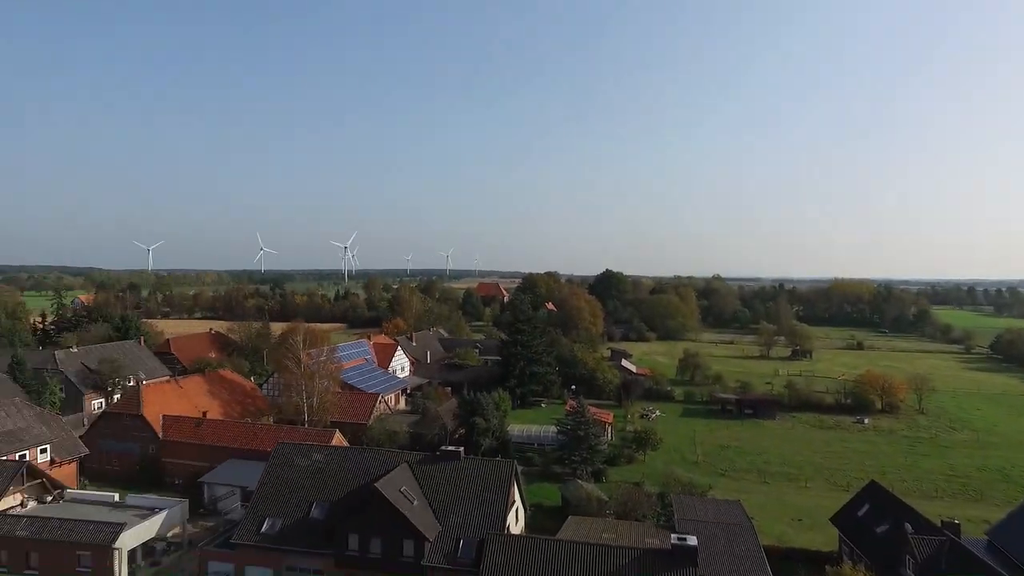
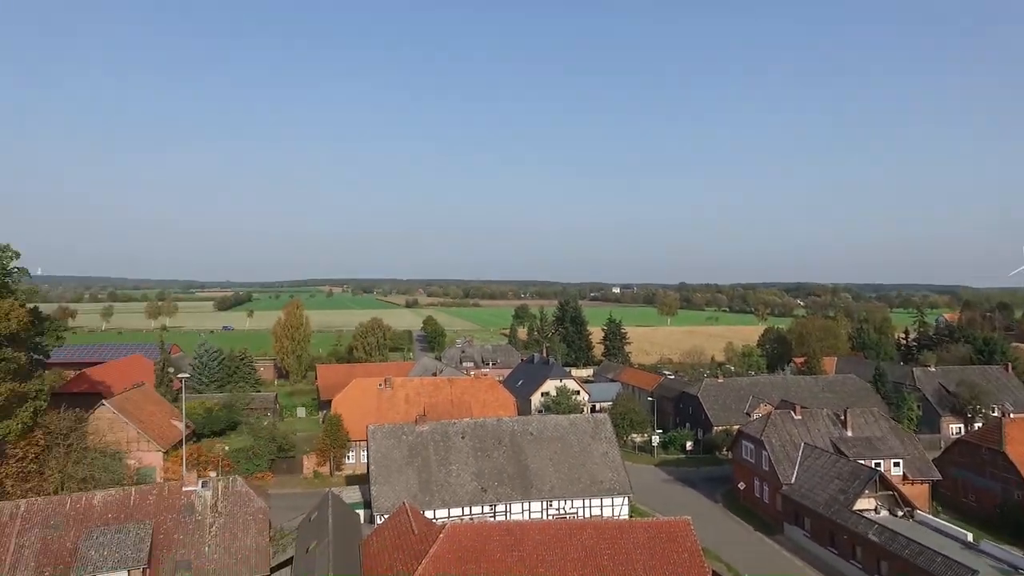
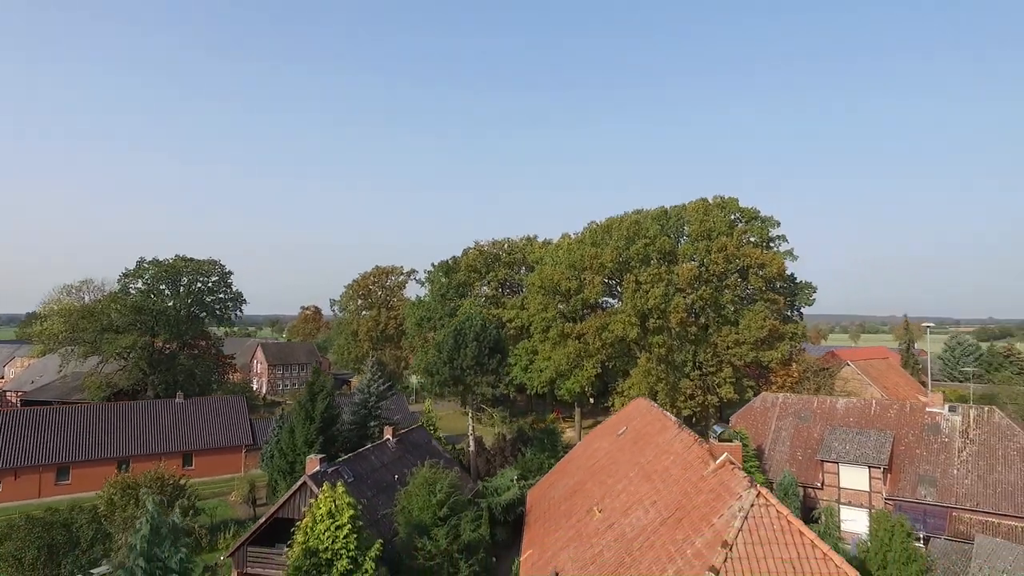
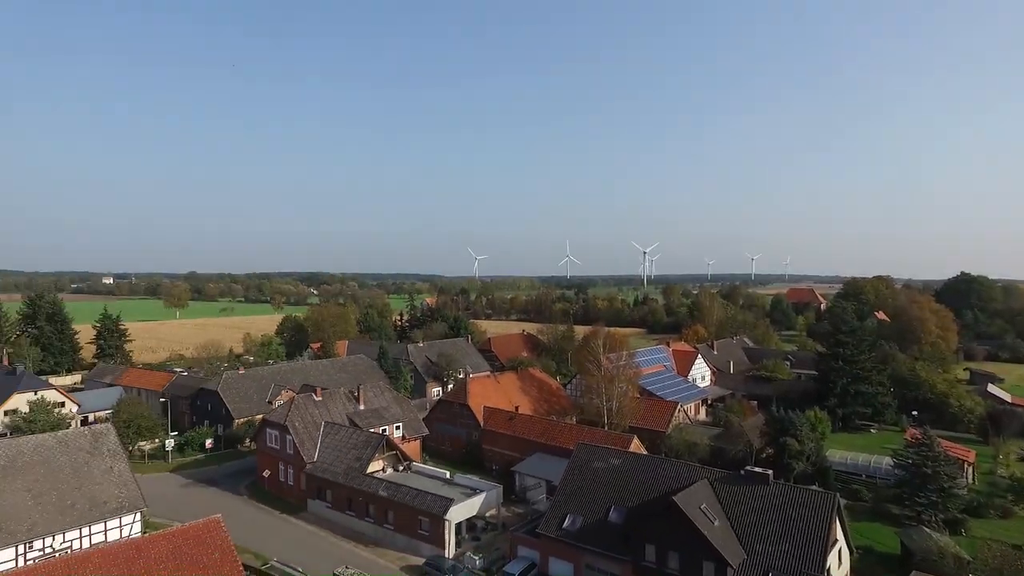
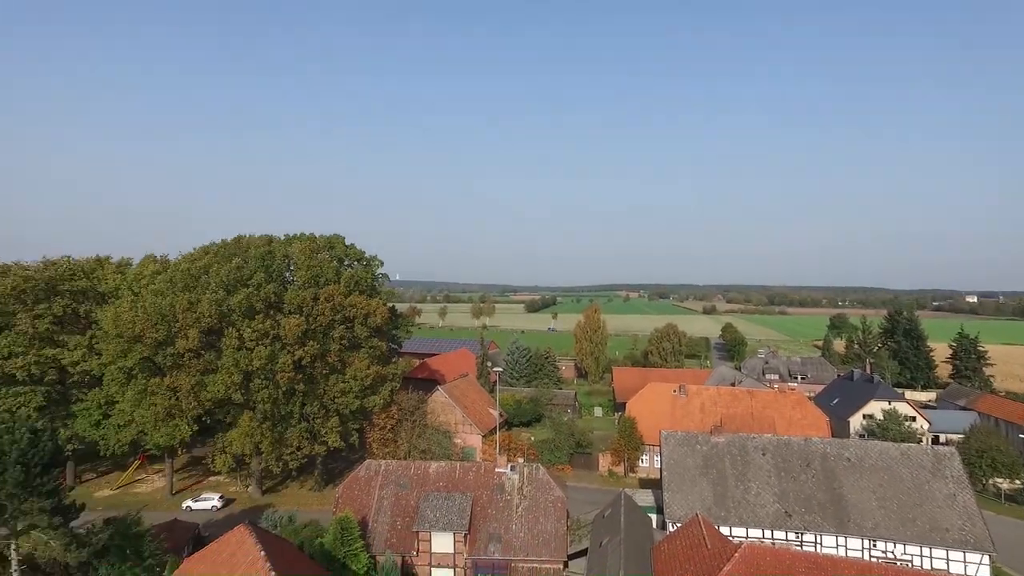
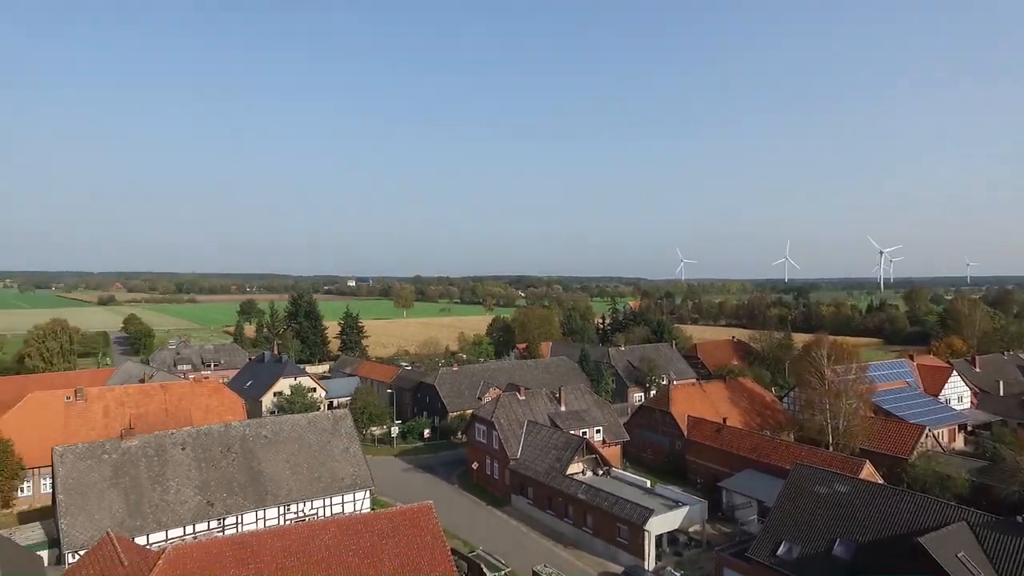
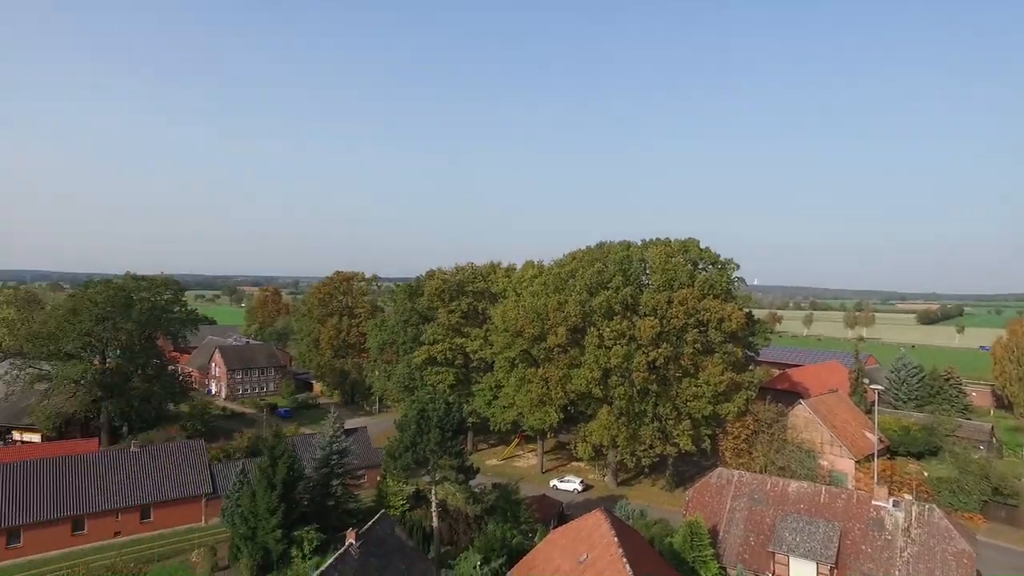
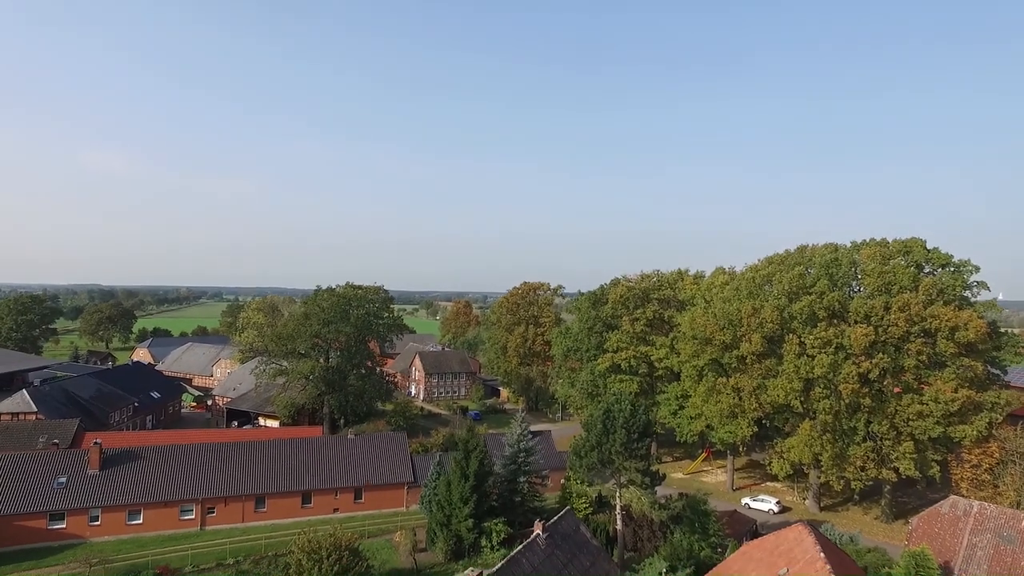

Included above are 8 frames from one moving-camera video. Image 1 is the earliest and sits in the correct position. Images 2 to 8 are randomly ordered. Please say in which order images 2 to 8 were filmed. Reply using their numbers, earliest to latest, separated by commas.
4, 6, 2, 5, 7, 8, 3
